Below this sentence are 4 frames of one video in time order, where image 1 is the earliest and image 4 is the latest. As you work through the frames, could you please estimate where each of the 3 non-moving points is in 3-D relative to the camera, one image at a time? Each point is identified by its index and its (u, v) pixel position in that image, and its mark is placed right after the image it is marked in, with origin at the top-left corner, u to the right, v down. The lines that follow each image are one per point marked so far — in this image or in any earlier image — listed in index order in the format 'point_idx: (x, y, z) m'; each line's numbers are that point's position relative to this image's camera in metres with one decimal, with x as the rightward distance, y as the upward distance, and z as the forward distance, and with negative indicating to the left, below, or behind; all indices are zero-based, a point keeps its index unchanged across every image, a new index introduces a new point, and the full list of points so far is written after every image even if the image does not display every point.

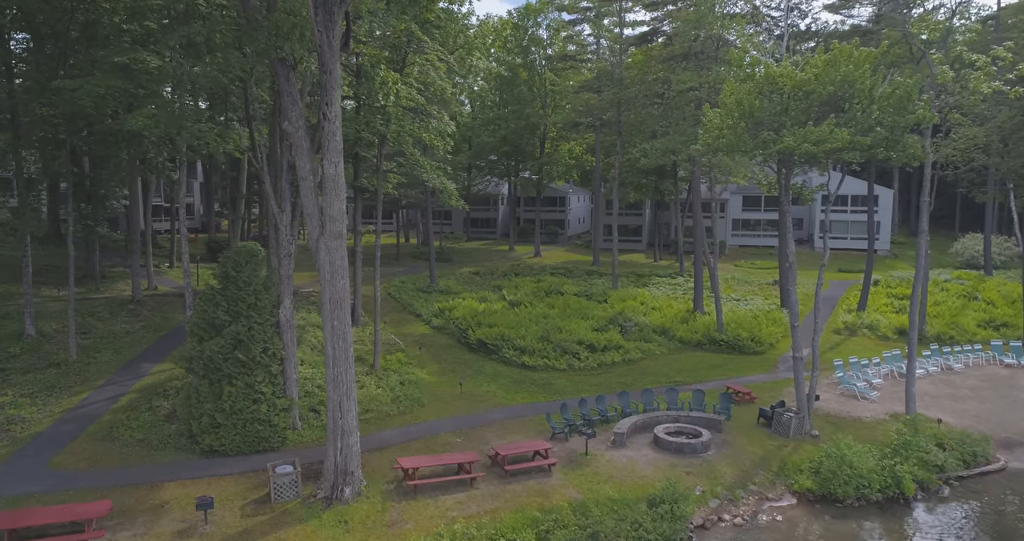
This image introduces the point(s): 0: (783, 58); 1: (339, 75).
0: (+5.6, +4.4, +14.9) m
1: (-2.7, +3.0, +11.2) m
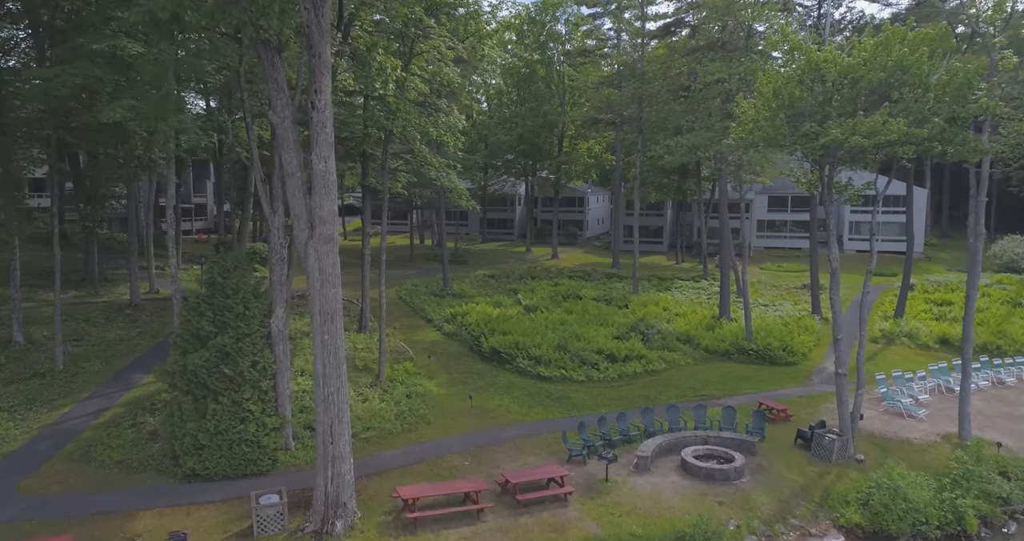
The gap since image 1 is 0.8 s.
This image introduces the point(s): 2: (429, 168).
0: (+5.8, +4.3, +13.5) m
1: (-2.5, +2.9, +10.0) m
2: (-2.2, +2.8, +19.6) m
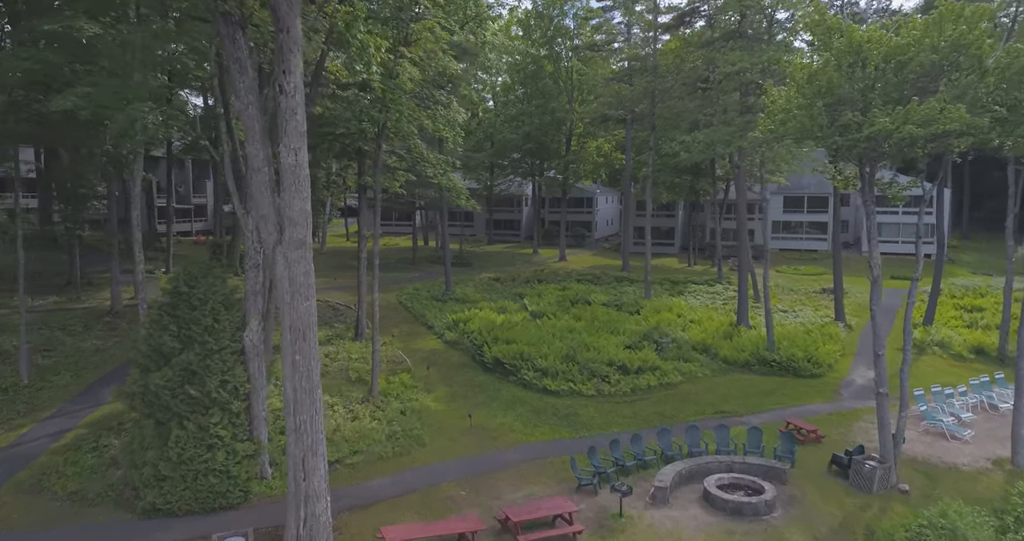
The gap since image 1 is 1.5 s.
0: (+5.9, +4.1, +12.0) m
1: (-2.5, +2.8, +8.6) m
2: (-2.1, +2.6, +18.2) m
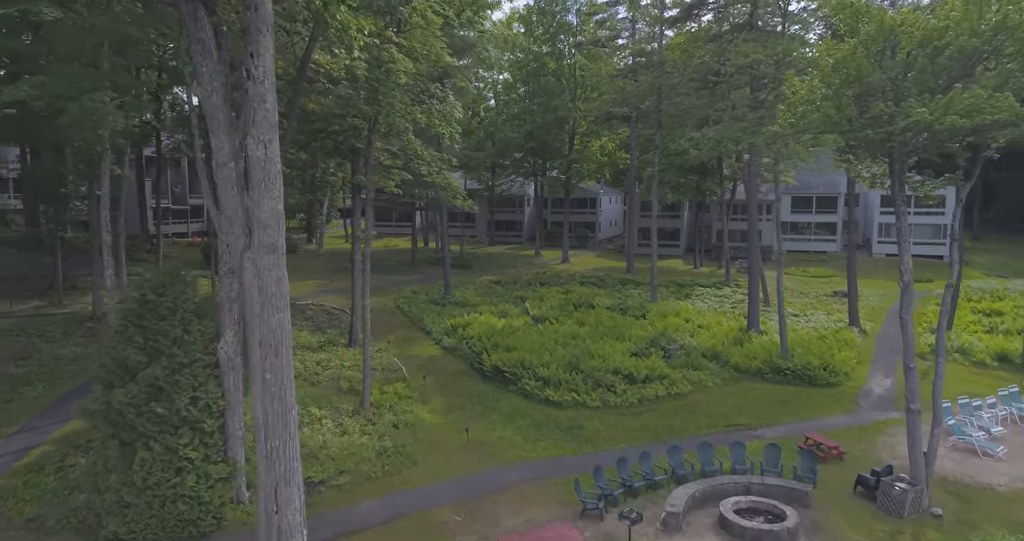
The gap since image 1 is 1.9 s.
0: (+5.9, +4.0, +11.0) m
1: (-2.5, +2.7, +7.7) m
2: (-2.1, +2.5, +17.2) m
